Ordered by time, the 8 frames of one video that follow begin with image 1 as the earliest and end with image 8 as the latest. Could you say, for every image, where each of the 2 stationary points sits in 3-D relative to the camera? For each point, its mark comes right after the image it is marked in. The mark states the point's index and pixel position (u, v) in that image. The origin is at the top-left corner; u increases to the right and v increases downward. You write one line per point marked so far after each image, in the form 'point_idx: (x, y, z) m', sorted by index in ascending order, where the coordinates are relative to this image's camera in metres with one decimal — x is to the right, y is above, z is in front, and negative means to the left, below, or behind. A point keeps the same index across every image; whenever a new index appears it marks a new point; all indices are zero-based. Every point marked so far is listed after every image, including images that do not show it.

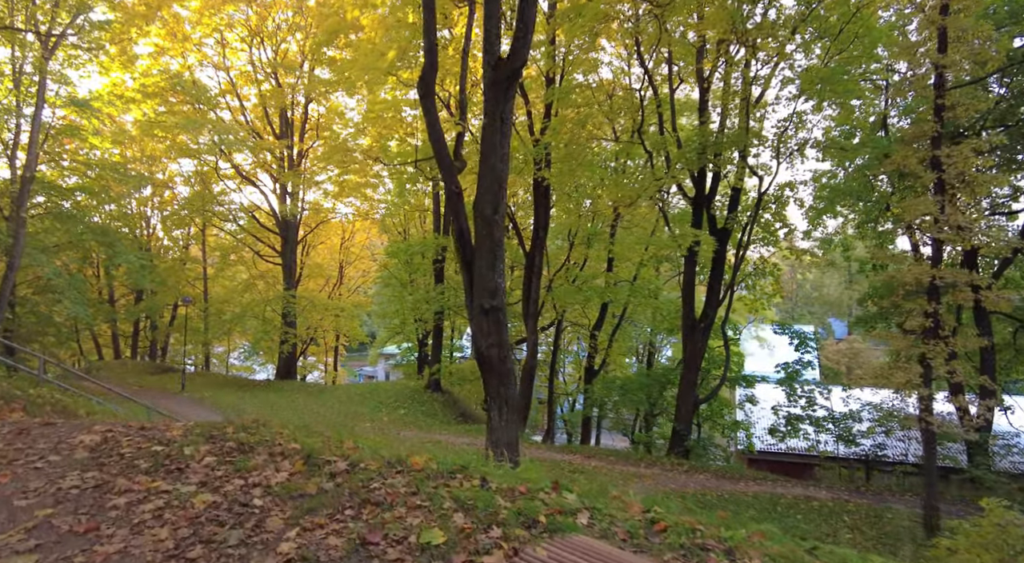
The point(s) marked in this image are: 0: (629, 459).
0: (+2.3, -3.3, +13.8) m
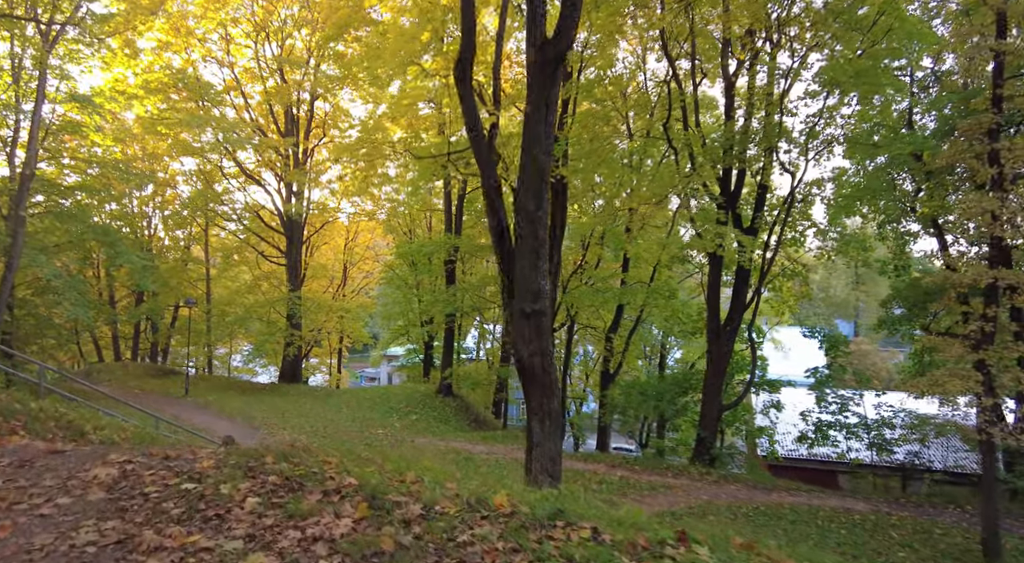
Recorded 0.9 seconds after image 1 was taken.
0: (+2.6, -3.4, +13.3) m
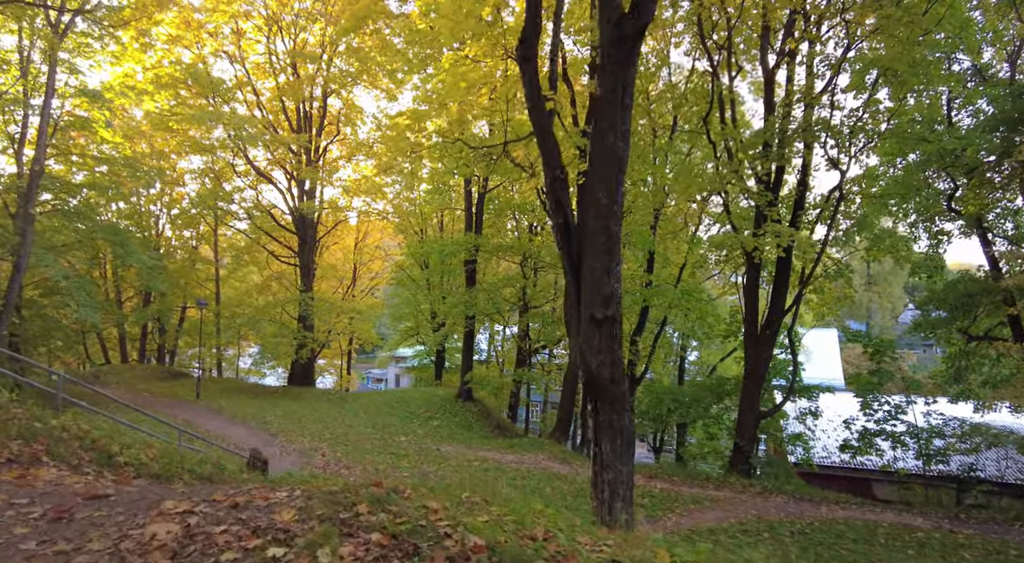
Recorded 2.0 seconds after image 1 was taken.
0: (+3.2, -3.4, +12.7) m
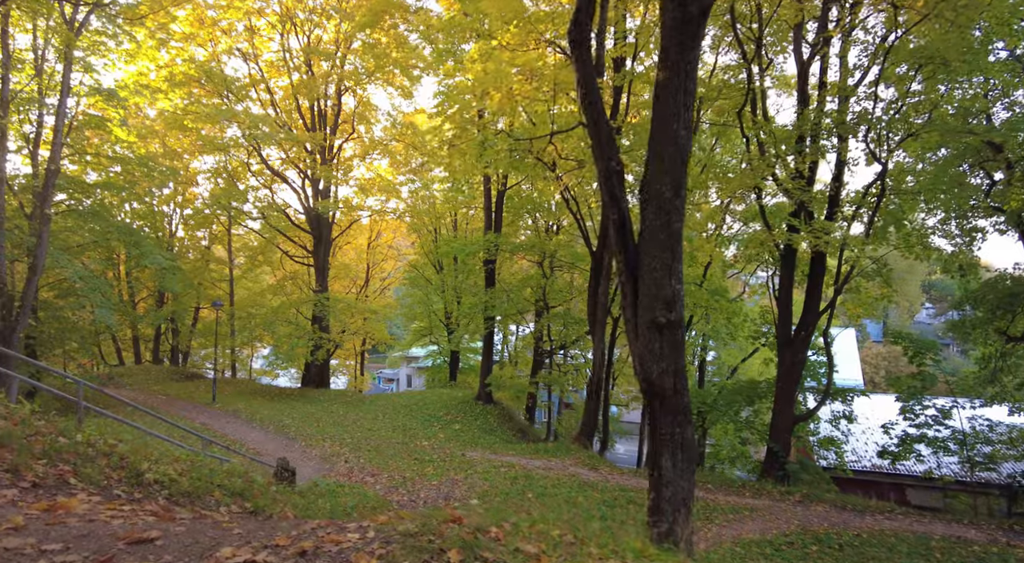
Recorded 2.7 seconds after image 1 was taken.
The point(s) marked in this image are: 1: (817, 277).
0: (+3.6, -3.4, +12.3) m
1: (+5.5, +0.1, +13.5) m
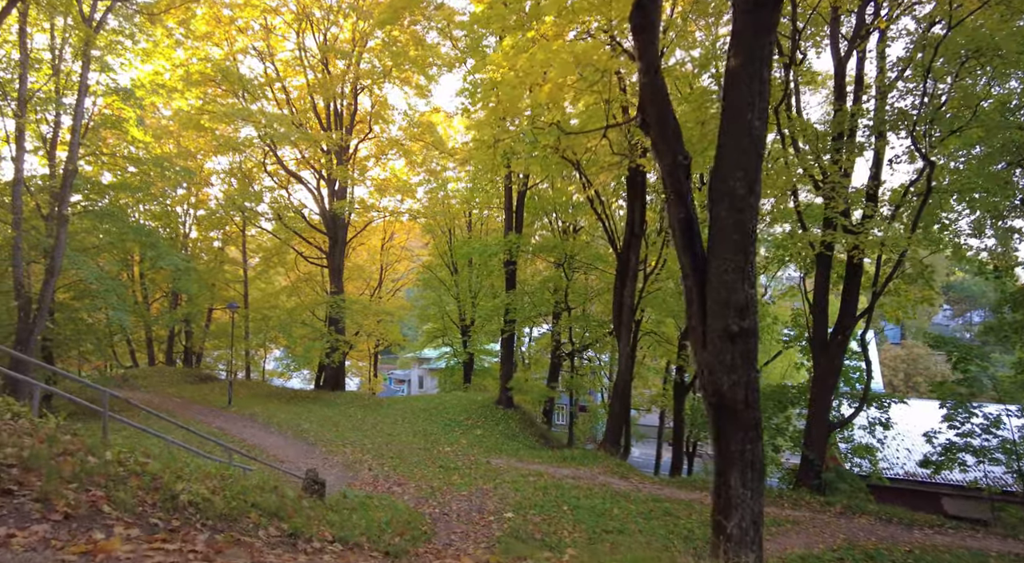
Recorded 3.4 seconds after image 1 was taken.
0: (+4.1, -3.4, +11.8) m
1: (+6.0, 0.0, +13.0) m
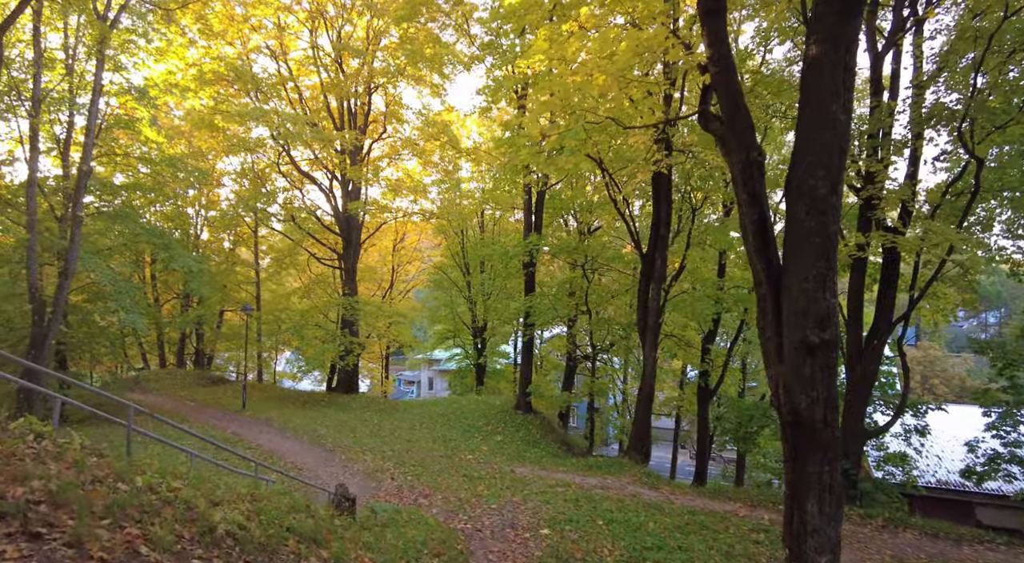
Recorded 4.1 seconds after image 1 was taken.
0: (+4.5, -3.5, +11.4) m
1: (+6.4, 0.0, +12.6) m
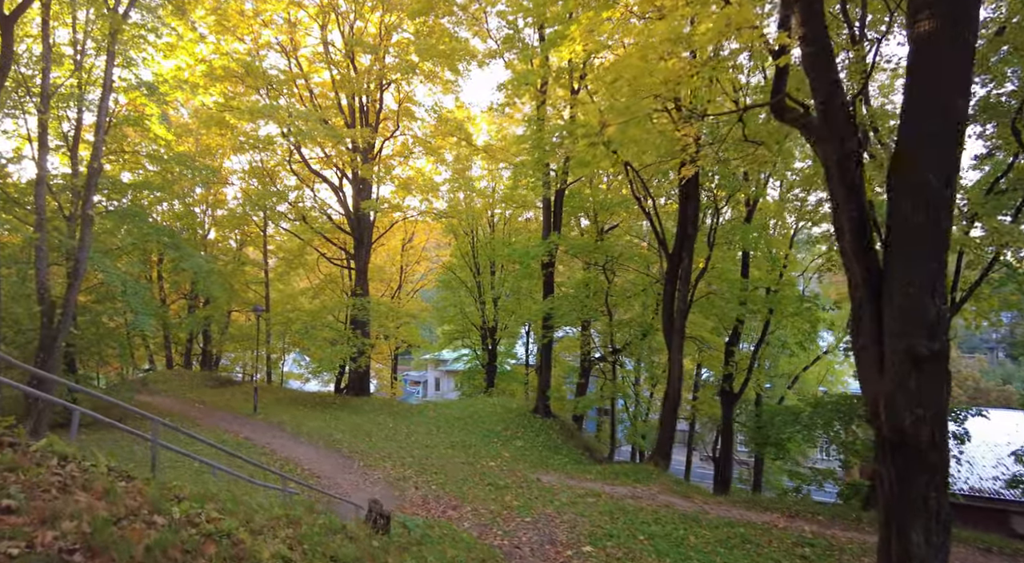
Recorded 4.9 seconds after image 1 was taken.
0: (+4.9, -3.5, +11.0) m
1: (+6.9, -0.1, +12.1) m
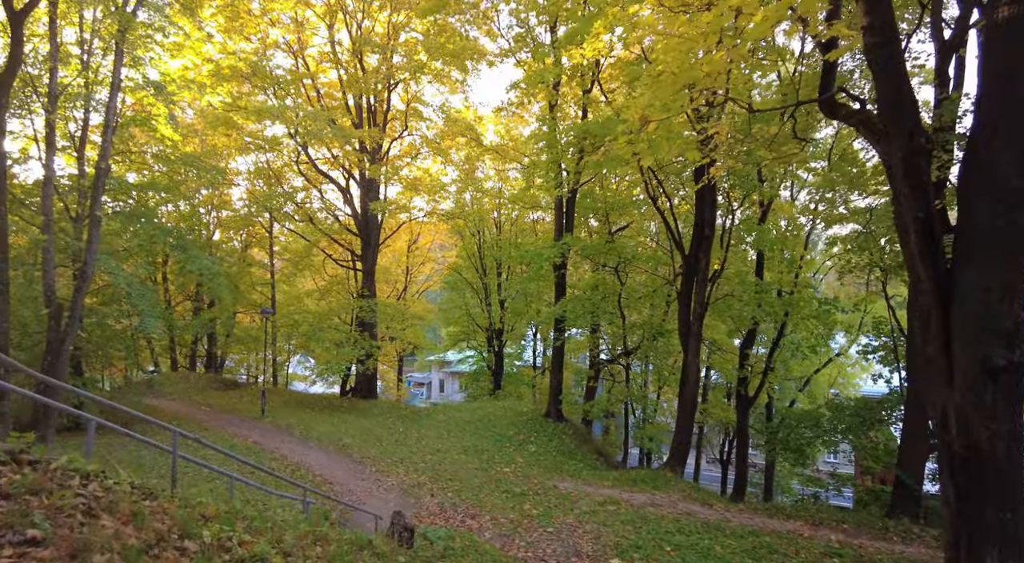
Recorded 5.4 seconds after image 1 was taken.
0: (+5.2, -3.6, +10.7) m
1: (+7.1, -0.1, +11.9) m
